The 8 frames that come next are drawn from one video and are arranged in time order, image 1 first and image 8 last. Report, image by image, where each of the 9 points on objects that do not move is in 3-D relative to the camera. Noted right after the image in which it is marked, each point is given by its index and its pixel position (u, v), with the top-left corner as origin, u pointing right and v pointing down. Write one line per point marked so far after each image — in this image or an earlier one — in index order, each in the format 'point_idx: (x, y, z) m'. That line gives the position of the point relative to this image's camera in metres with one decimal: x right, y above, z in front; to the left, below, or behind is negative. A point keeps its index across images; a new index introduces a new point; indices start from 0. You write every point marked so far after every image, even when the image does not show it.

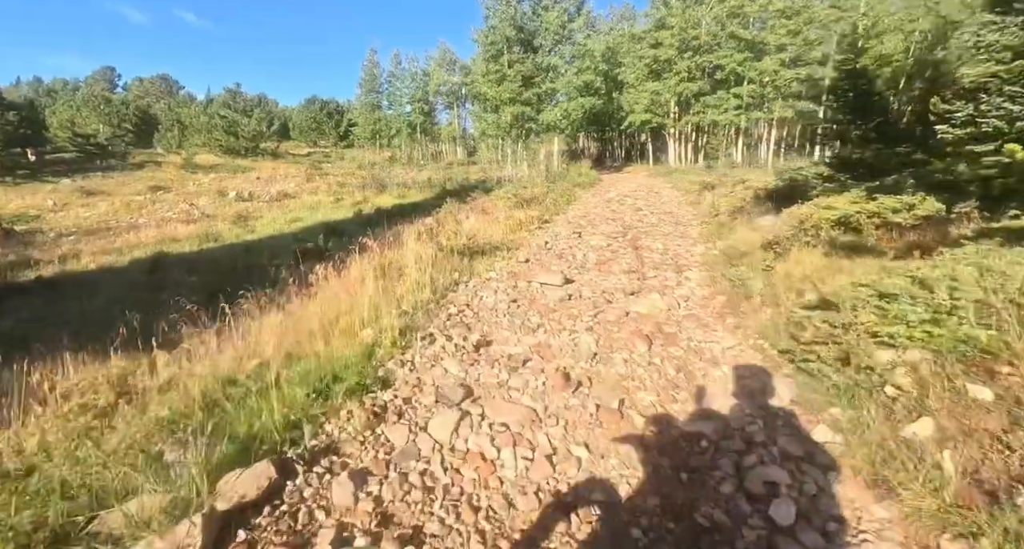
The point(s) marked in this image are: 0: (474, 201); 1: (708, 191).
0: (-1.3, +2.5, +17.7) m
1: (+6.5, +2.8, +16.9) m
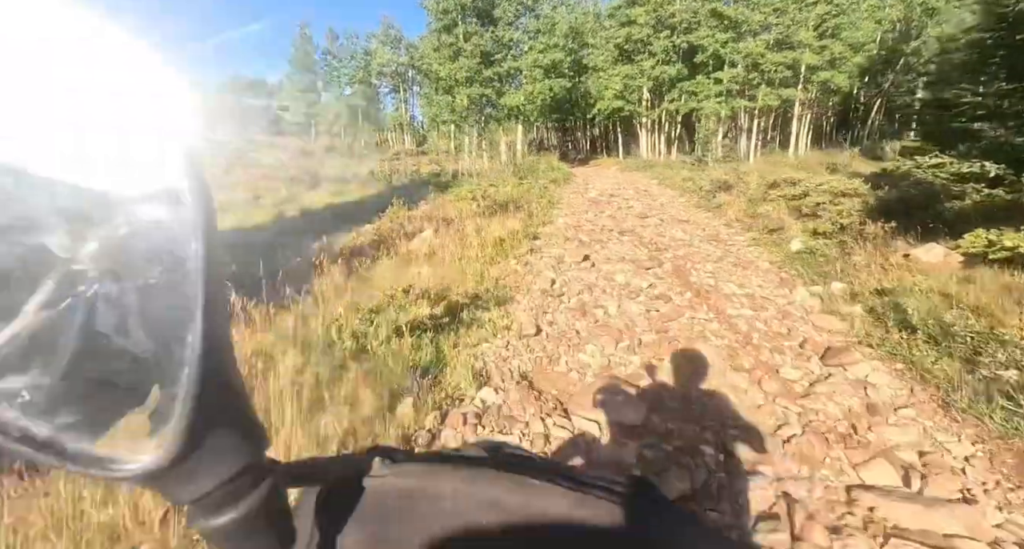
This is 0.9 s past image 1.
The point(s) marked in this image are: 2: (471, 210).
0: (-2.4, +1.9, +14.1) m
1: (+5.5, +2.4, +14.0) m
2: (-0.8, +1.3, +11.2) m
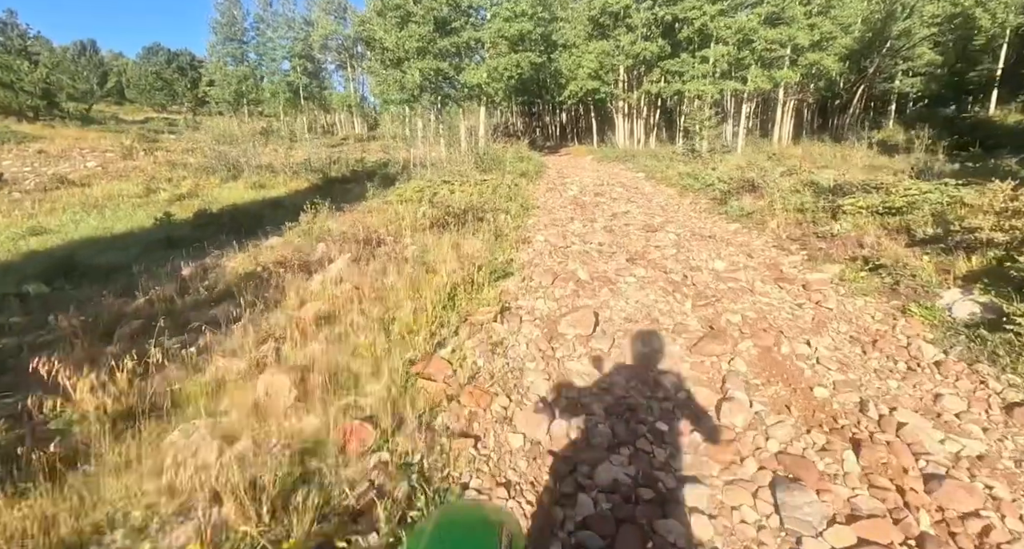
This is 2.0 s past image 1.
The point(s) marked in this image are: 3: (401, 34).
0: (-3.3, +1.5, +10.8) m
1: (+4.6, +2.0, +11.3) m
2: (-1.5, +0.8, +8.0) m
3: (-4.1, +8.9, +18.3) m
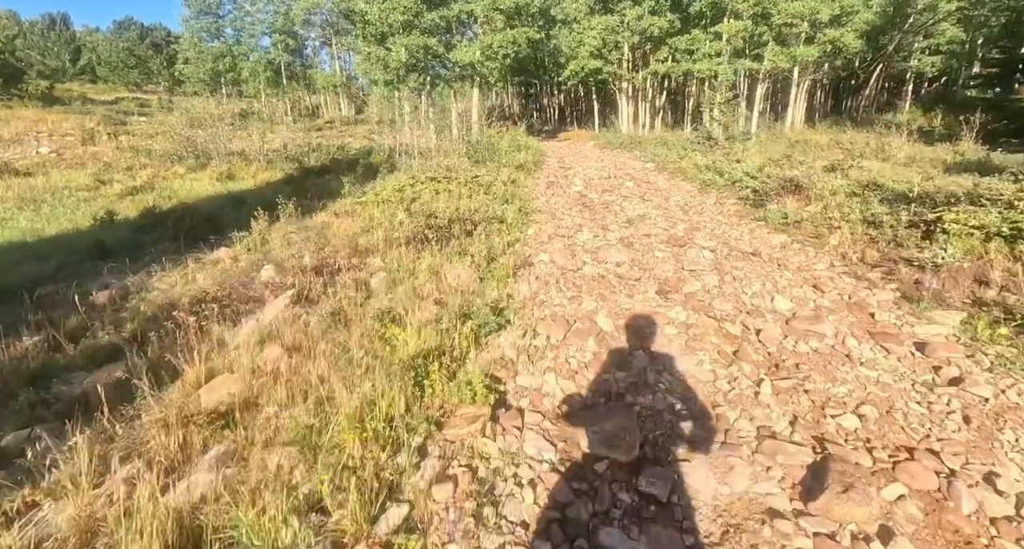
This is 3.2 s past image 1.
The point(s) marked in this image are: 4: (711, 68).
0: (-3.4, +1.2, +9.2) m
1: (+4.5, +1.8, +9.8) m
2: (-1.5, +0.5, +6.5) m
3: (-4.2, +9.0, +16.4) m
4: (+7.6, +7.9, +18.9) m
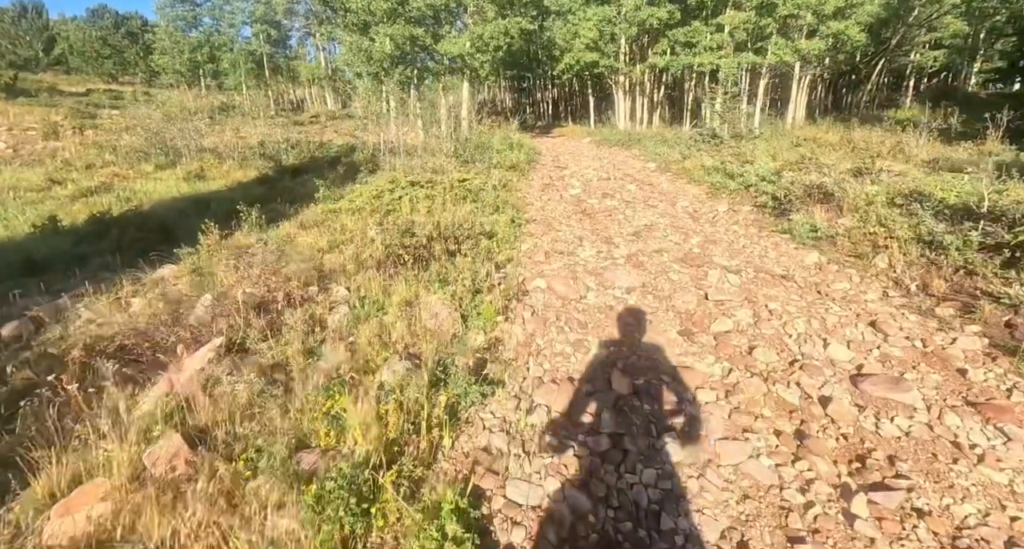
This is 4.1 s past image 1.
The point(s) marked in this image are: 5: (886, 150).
0: (-3.5, +1.0, +8.2) m
1: (+4.4, +1.5, +8.8) m
2: (-1.7, +0.2, +5.5) m
3: (-4.5, +8.8, +15.3) m
4: (+7.3, +7.8, +18.0) m
5: (+8.5, +2.8, +11.2) m
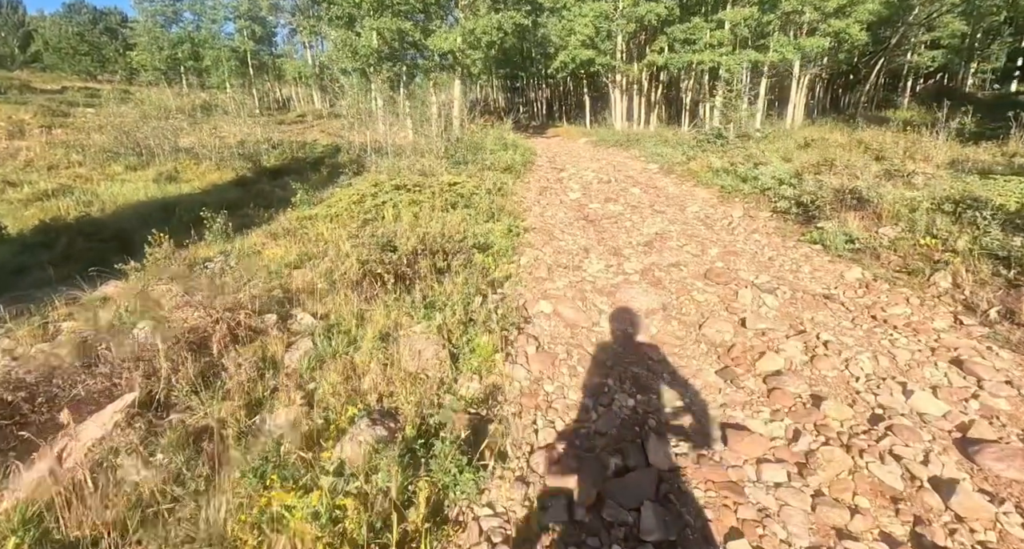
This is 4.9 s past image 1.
0: (-3.6, +0.8, +7.3) m
1: (+4.3, +1.3, +8.1) m
2: (-1.7, 0.0, +4.6) m
3: (-4.7, +8.5, +14.4) m
4: (+7.1, +7.6, +17.3) m
5: (+8.4, +2.6, +10.6) m
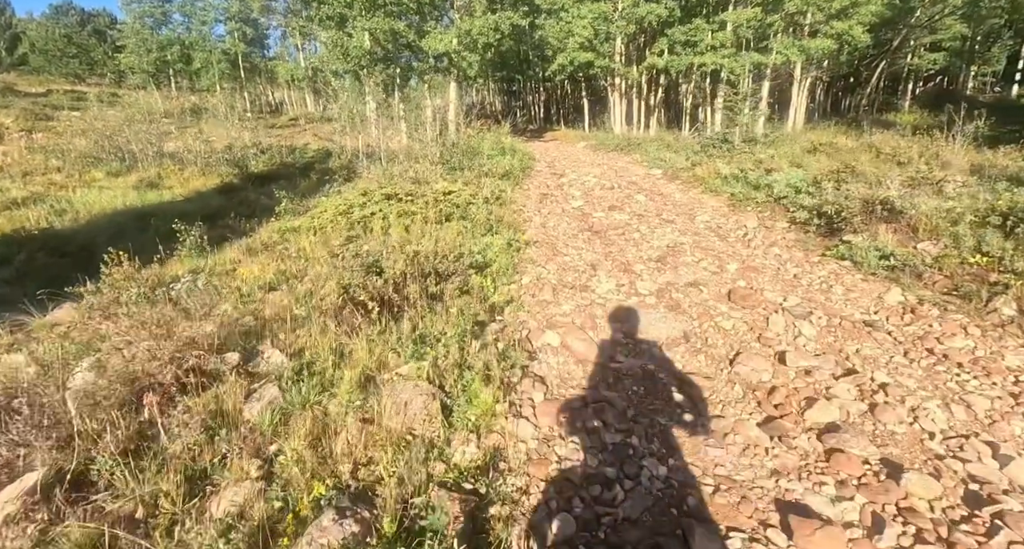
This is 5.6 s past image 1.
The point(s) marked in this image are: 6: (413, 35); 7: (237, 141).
0: (-3.6, +0.5, +6.8) m
1: (+4.3, +1.1, +7.6) m
2: (-1.6, -0.2, +4.0) m
3: (-4.8, +8.3, +13.9) m
4: (+7.0, +7.3, +16.9) m
5: (+8.4, +2.4, +10.1) m
6: (-3.1, +7.4, +15.2) m
7: (-9.5, +4.6, +17.0) m
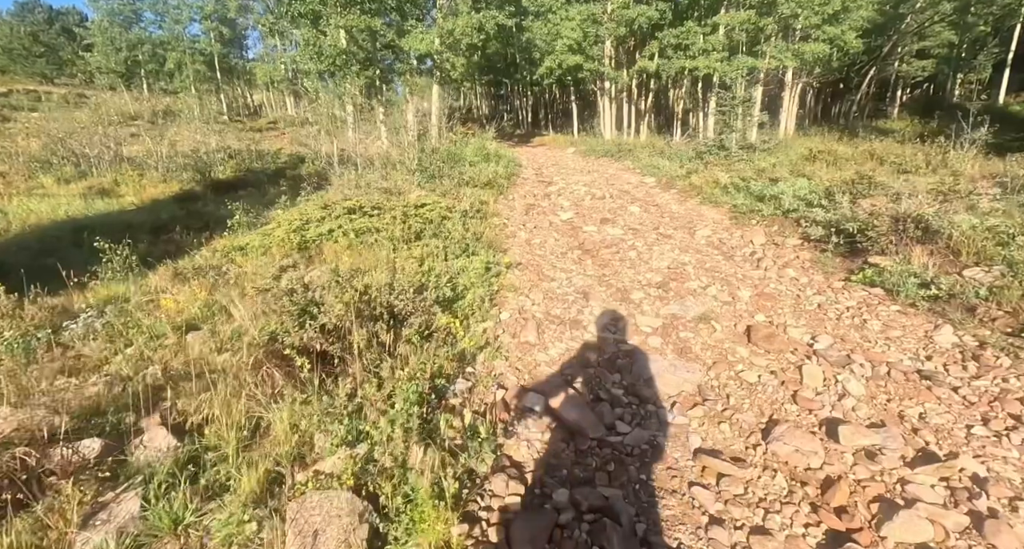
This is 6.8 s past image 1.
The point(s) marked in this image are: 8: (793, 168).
0: (-3.8, +0.2, +5.8) m
1: (+4.0, +0.8, +6.8) m
2: (-1.8, -0.5, +3.1) m
3: (-5.2, +7.9, +13.0) m
4: (+6.5, +6.9, +16.2) m
5: (+8.0, +2.1, +9.4) m
6: (-3.5, +7.0, +14.3) m
7: (-9.9, +4.2, +15.9) m
8: (+5.8, +2.2, +10.2) m
